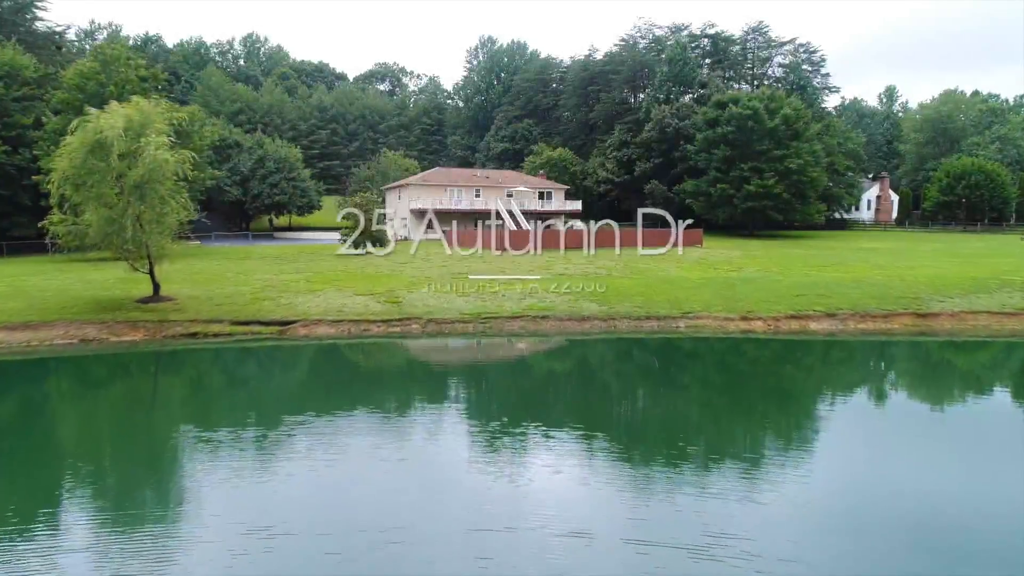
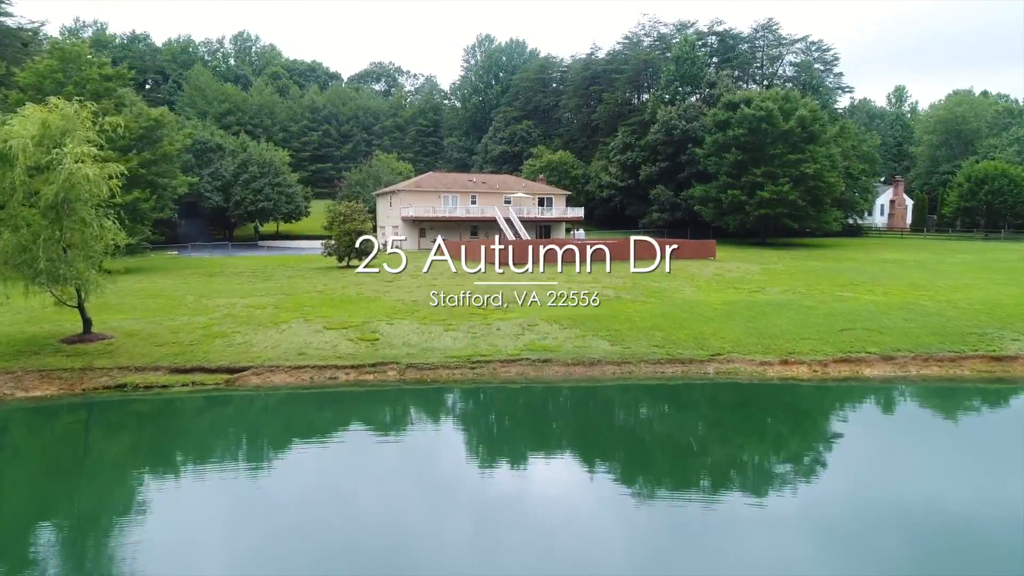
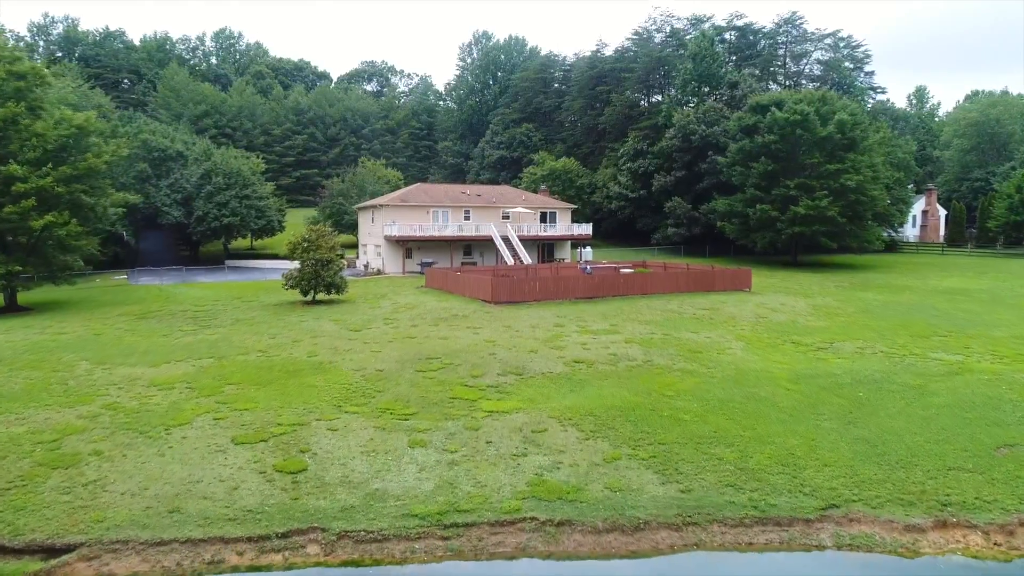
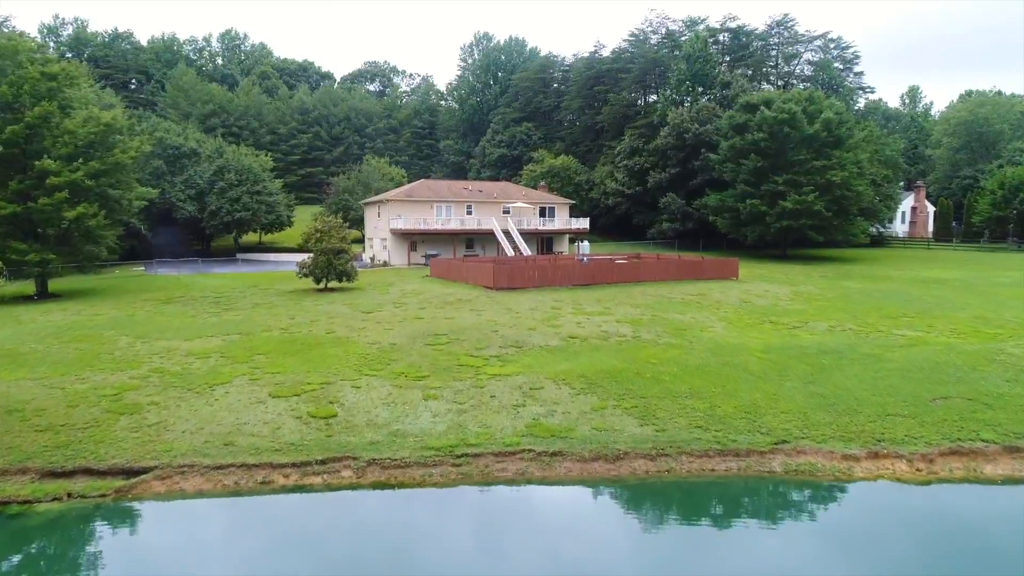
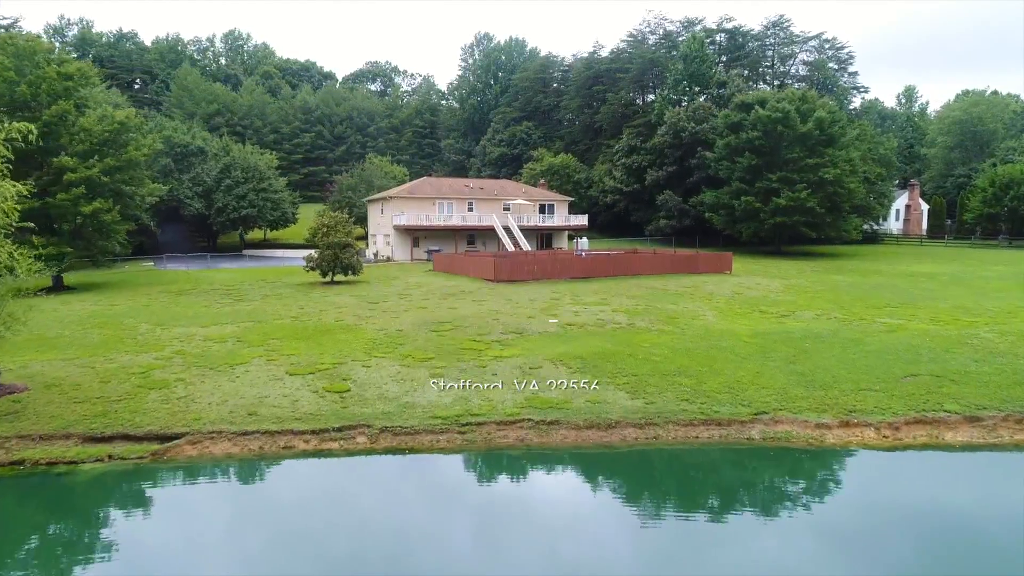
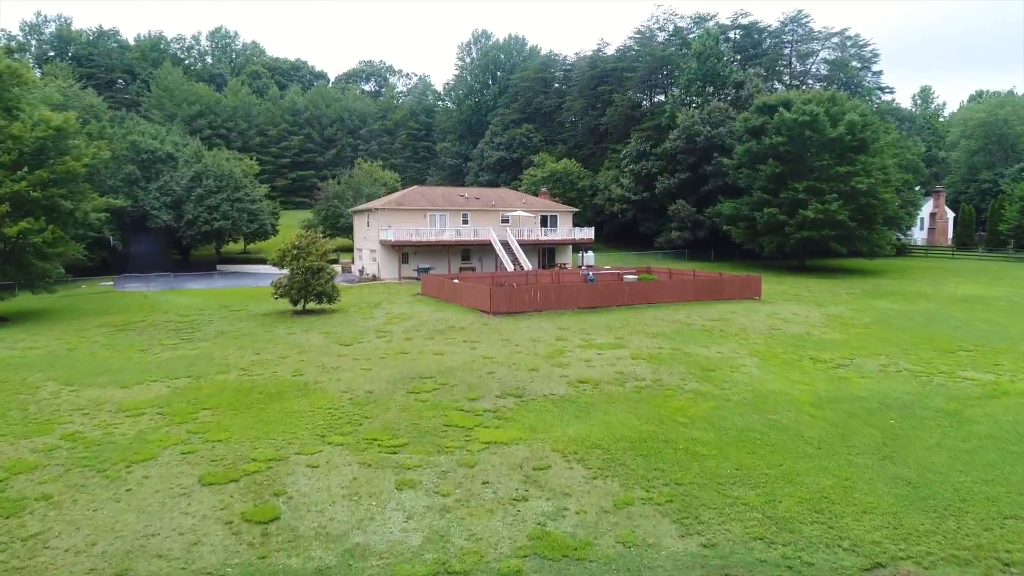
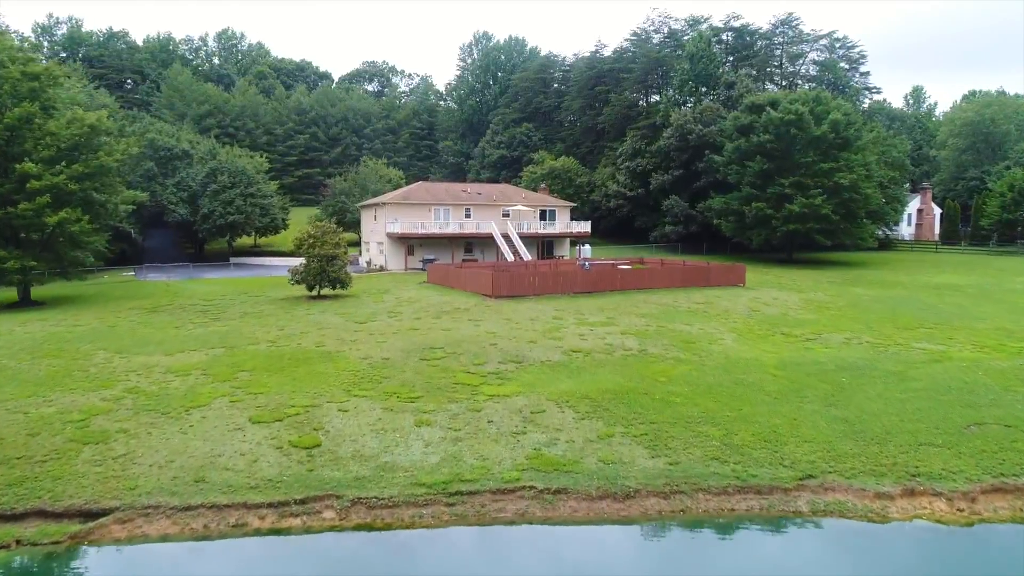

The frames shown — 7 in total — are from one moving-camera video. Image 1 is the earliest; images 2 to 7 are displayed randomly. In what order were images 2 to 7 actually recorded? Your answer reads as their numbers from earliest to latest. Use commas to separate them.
2, 5, 4, 7, 3, 6
